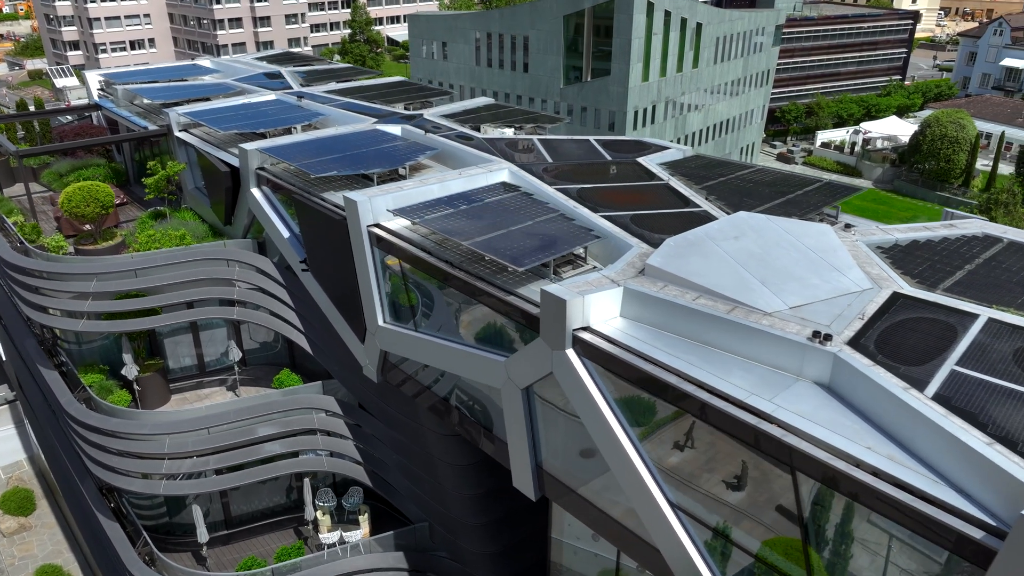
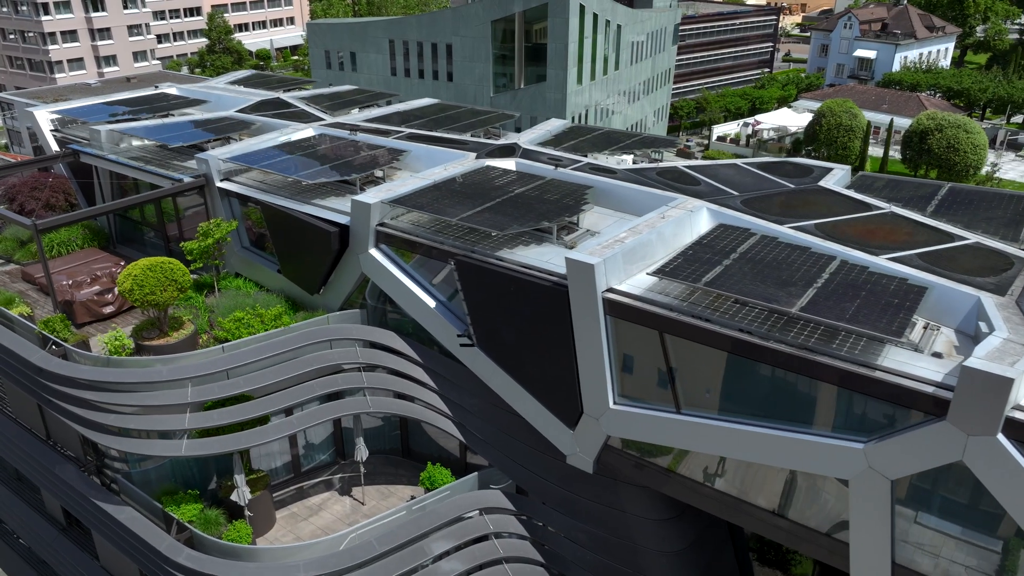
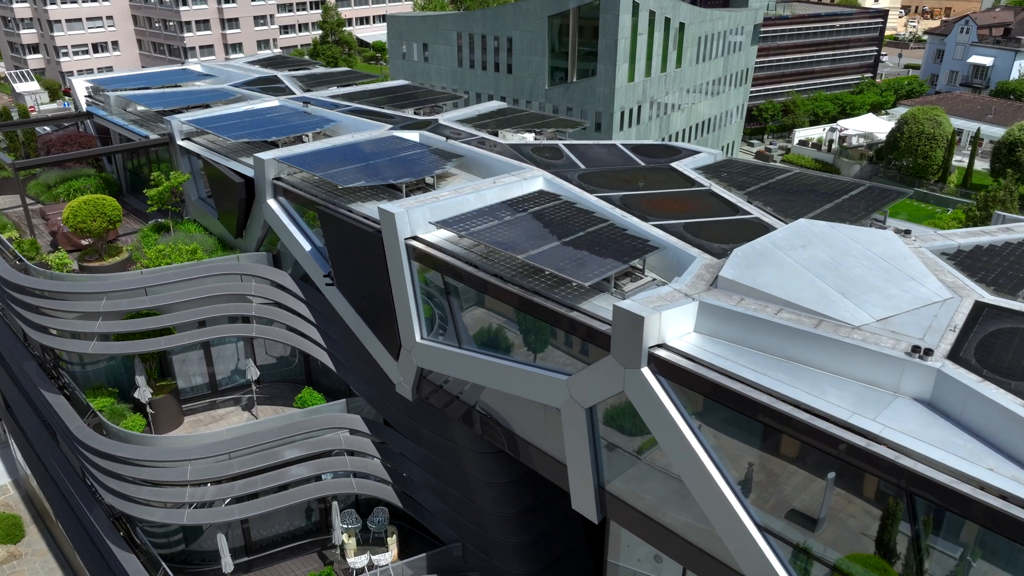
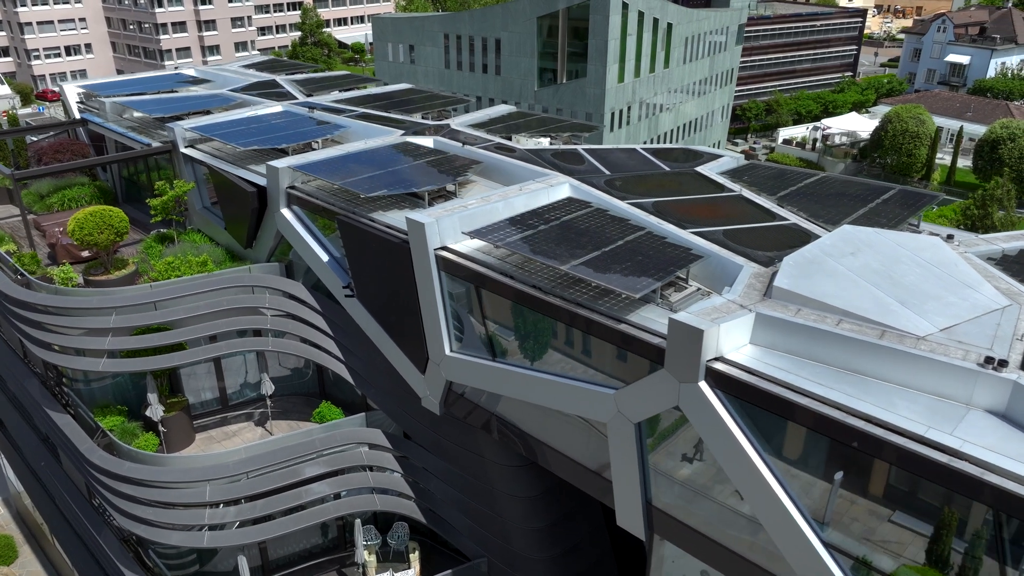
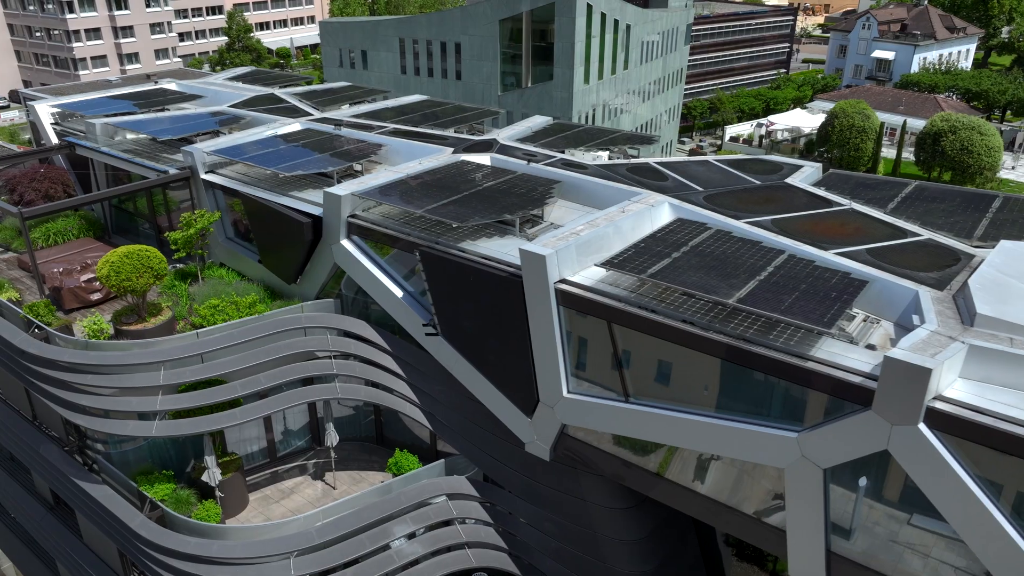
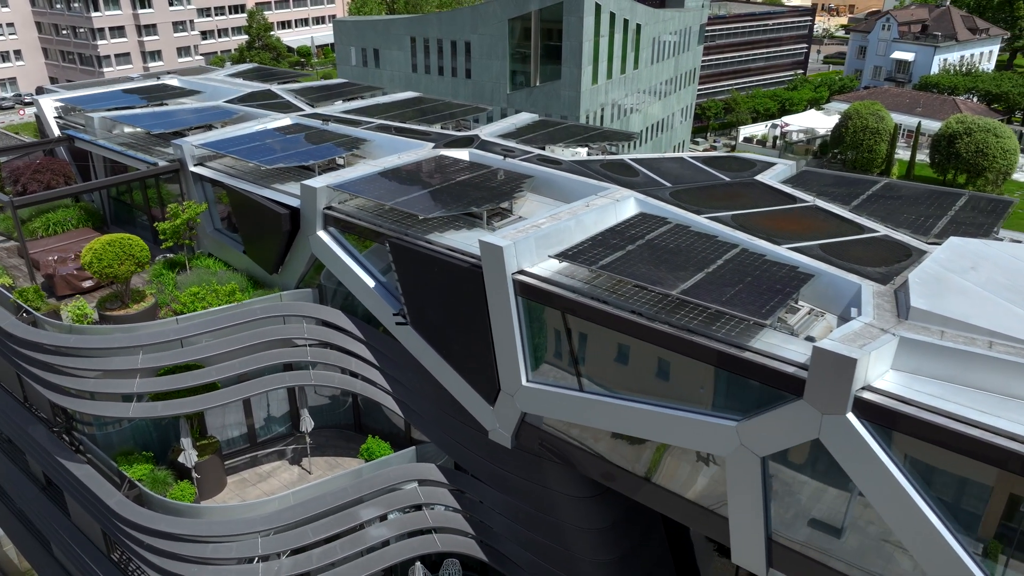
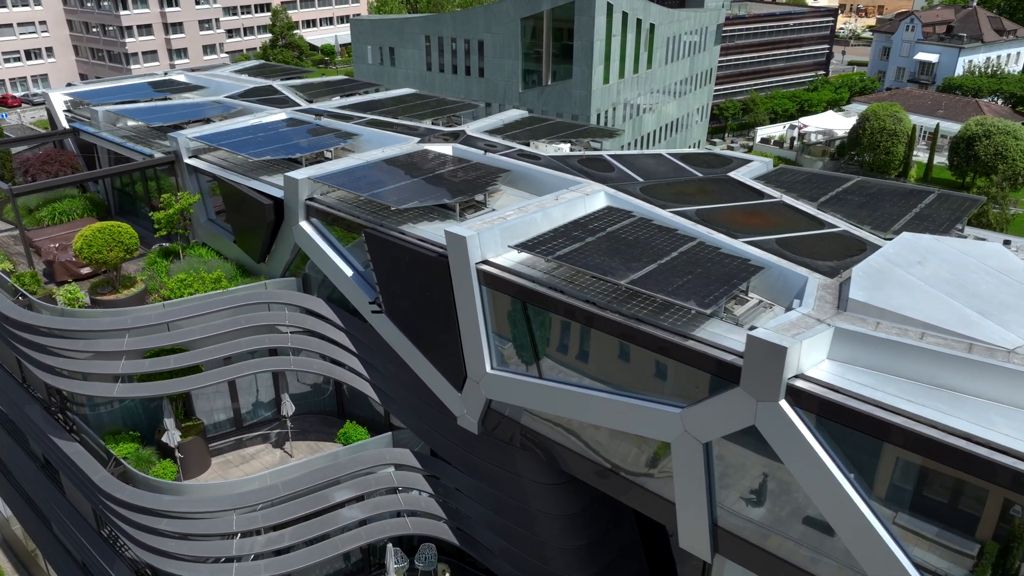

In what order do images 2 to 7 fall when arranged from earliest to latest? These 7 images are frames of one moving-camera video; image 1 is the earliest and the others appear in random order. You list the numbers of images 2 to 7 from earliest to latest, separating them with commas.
3, 4, 7, 6, 5, 2
